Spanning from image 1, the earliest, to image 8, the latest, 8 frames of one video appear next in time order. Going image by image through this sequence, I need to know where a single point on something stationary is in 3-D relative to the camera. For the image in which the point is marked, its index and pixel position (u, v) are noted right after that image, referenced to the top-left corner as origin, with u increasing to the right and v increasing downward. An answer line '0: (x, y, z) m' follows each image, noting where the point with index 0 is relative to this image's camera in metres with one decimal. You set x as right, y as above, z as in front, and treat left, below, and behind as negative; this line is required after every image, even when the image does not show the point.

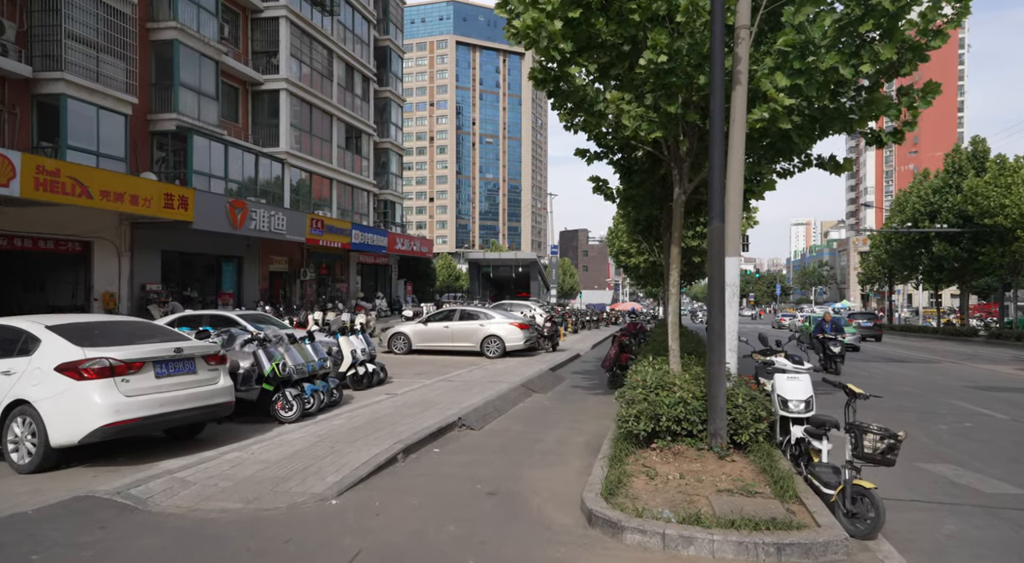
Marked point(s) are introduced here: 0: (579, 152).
0: (+1.4, +2.7, +12.8) m
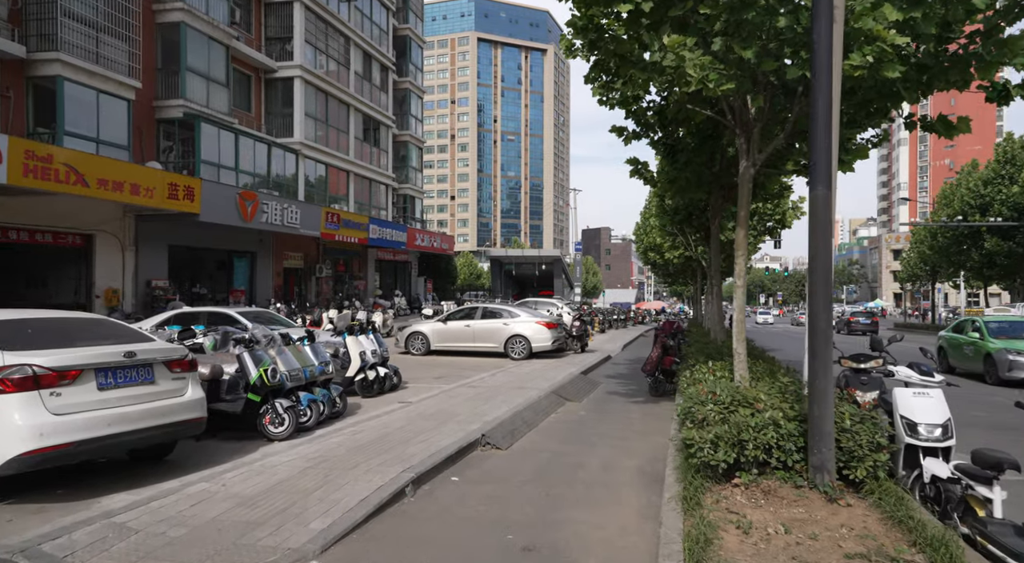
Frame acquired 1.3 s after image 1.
0: (+1.9, +2.8, +11.4) m
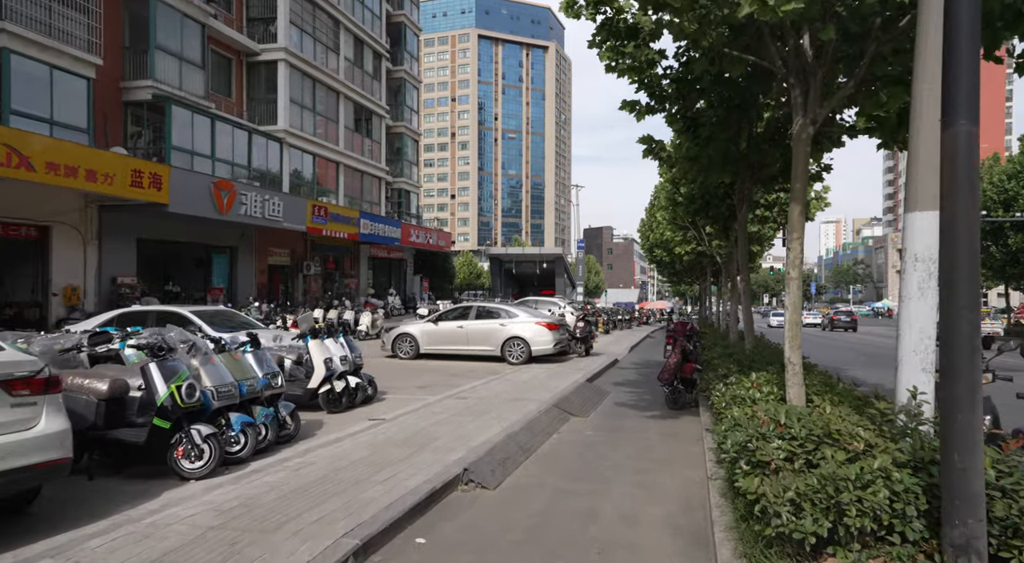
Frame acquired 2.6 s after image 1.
0: (+1.8, +2.9, +10.0) m
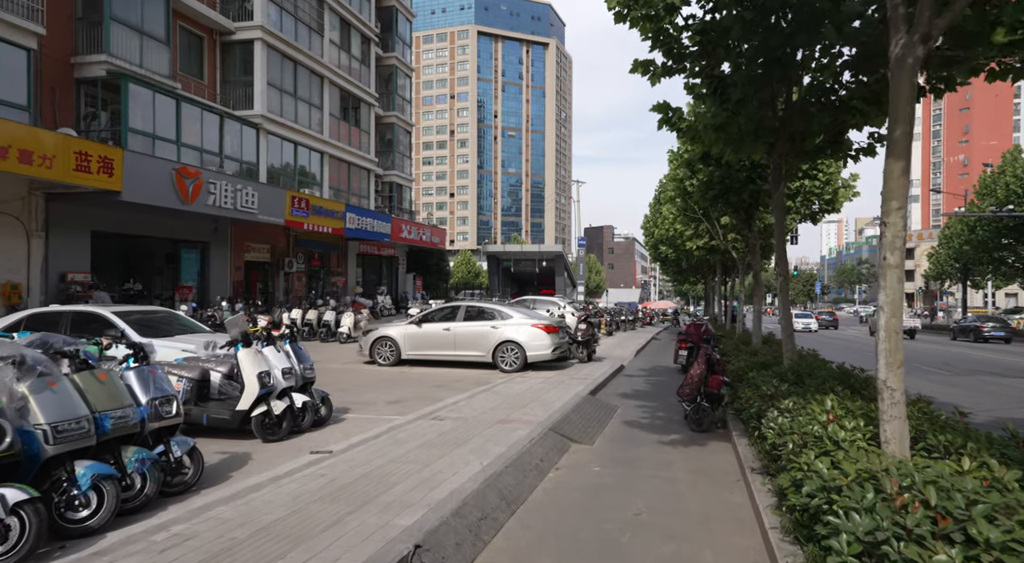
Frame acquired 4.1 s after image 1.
0: (+1.7, +2.9, +8.3) m
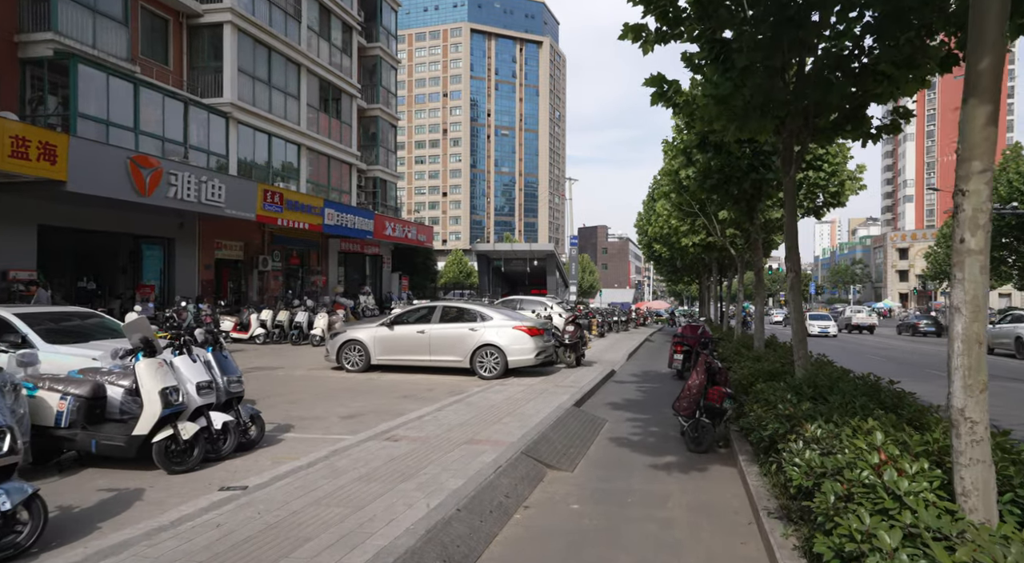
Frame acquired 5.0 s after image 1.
0: (+1.4, +3.0, +7.3) m
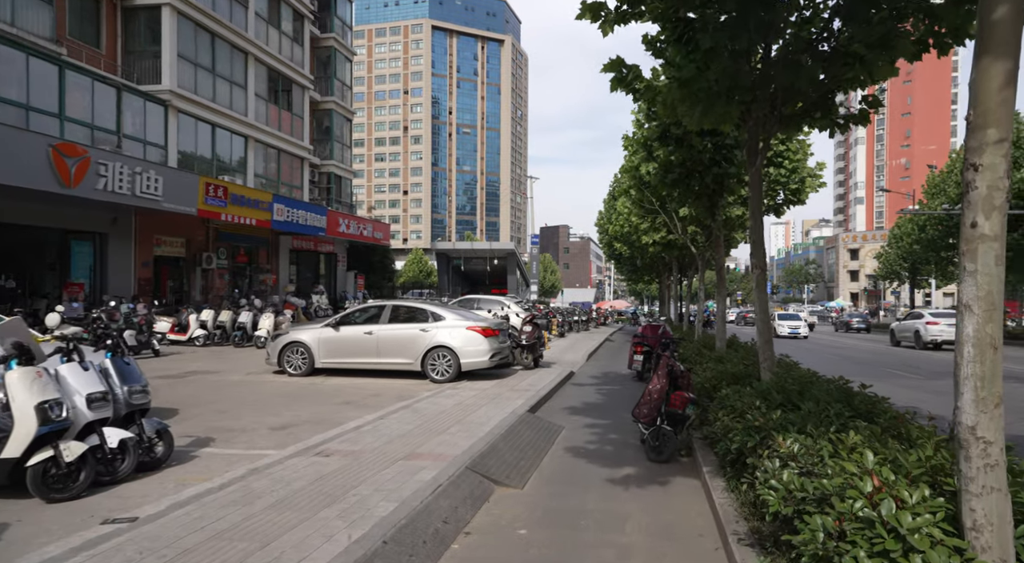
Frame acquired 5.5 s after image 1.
0: (+0.8, +3.0, +6.8) m
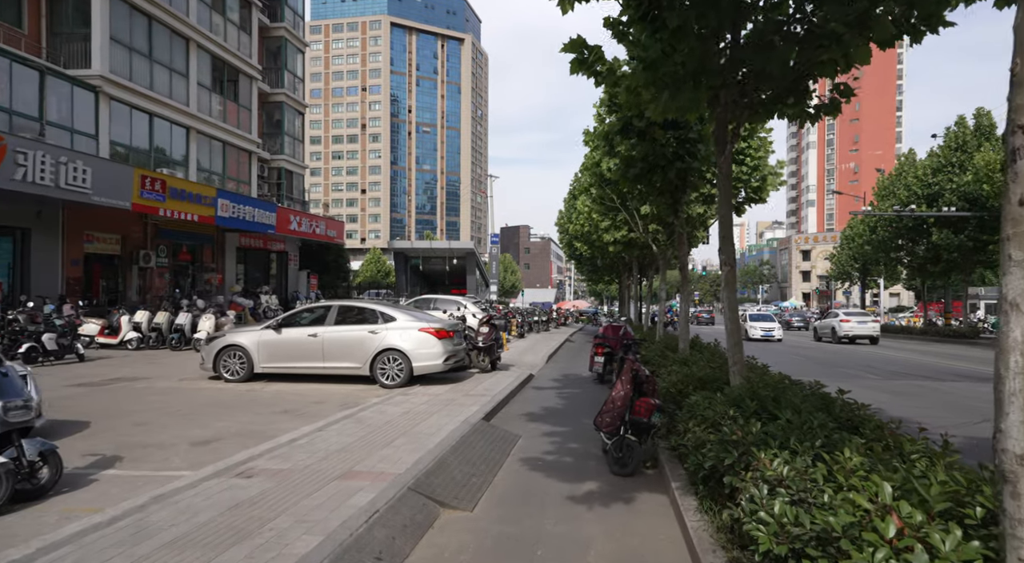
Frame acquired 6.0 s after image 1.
0: (+0.3, +3.0, +6.3) m
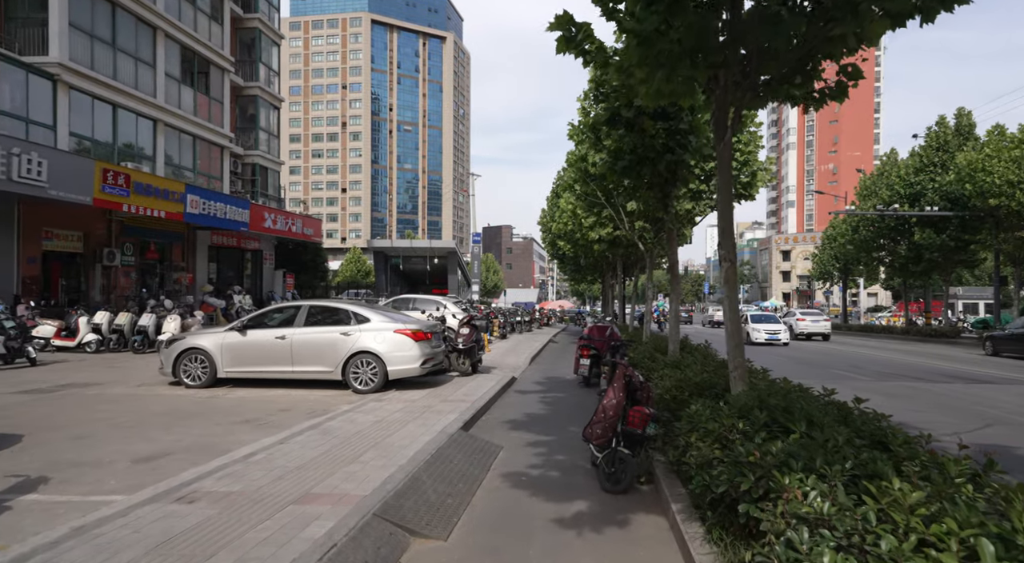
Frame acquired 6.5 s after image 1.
0: (+0.1, +3.1, +5.7) m
